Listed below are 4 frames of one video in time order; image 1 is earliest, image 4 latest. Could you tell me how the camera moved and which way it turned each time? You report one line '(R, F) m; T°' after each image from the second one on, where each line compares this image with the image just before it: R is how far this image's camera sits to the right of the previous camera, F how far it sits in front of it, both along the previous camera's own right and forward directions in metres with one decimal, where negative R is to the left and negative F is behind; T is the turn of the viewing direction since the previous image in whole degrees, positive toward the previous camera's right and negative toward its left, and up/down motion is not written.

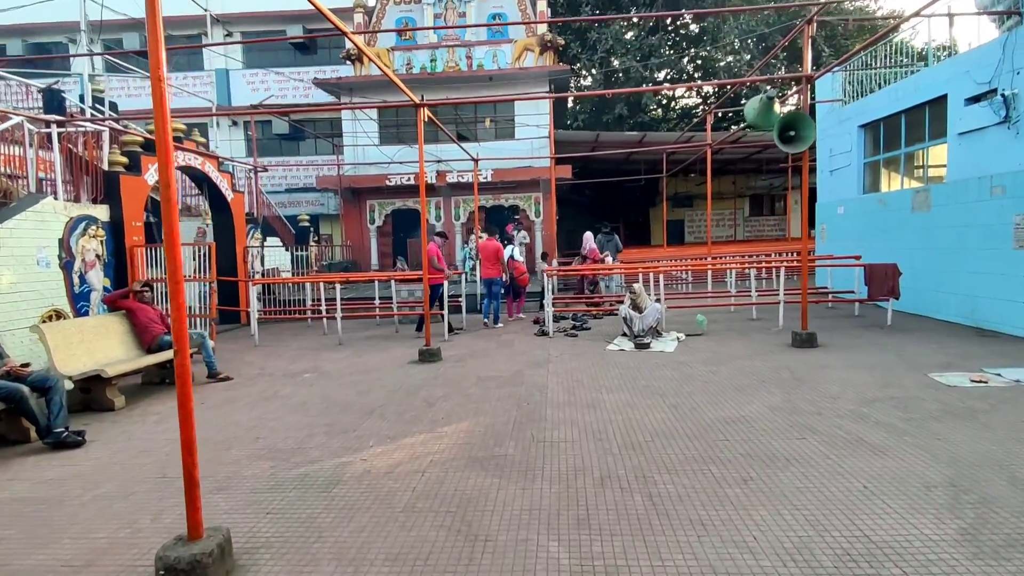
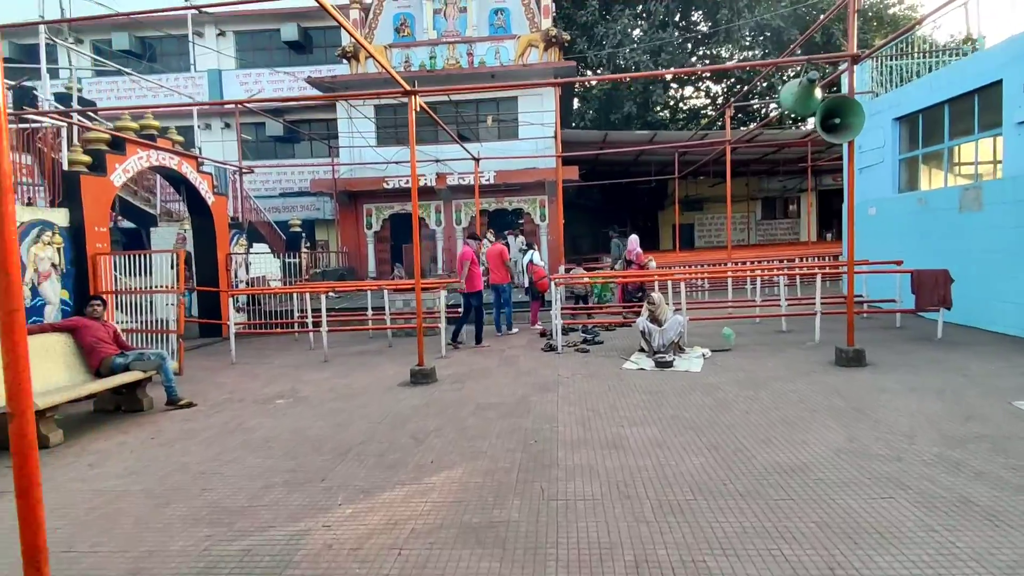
(0.0, +1.0) m; 0°
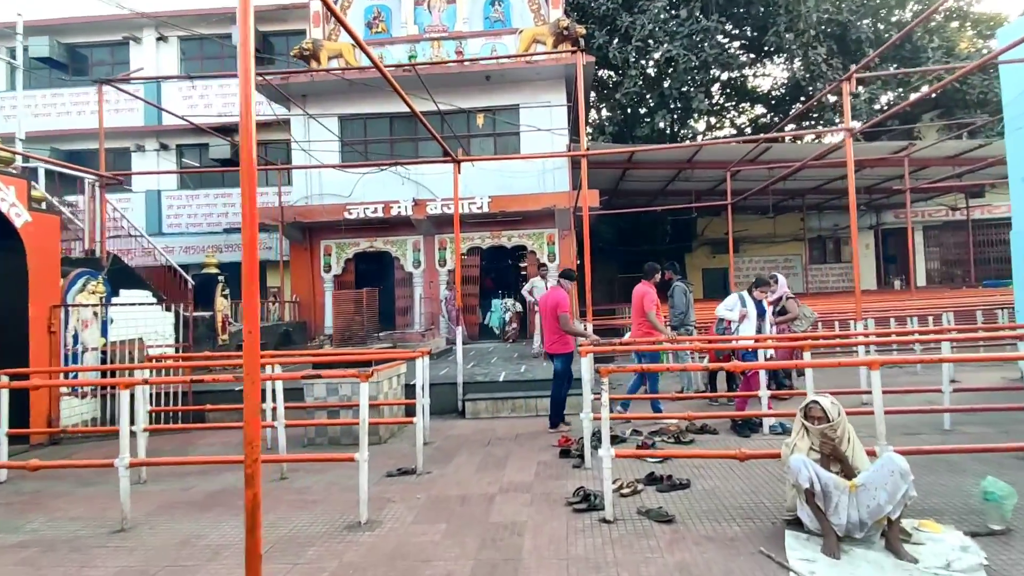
(0.0, +4.4) m; 0°
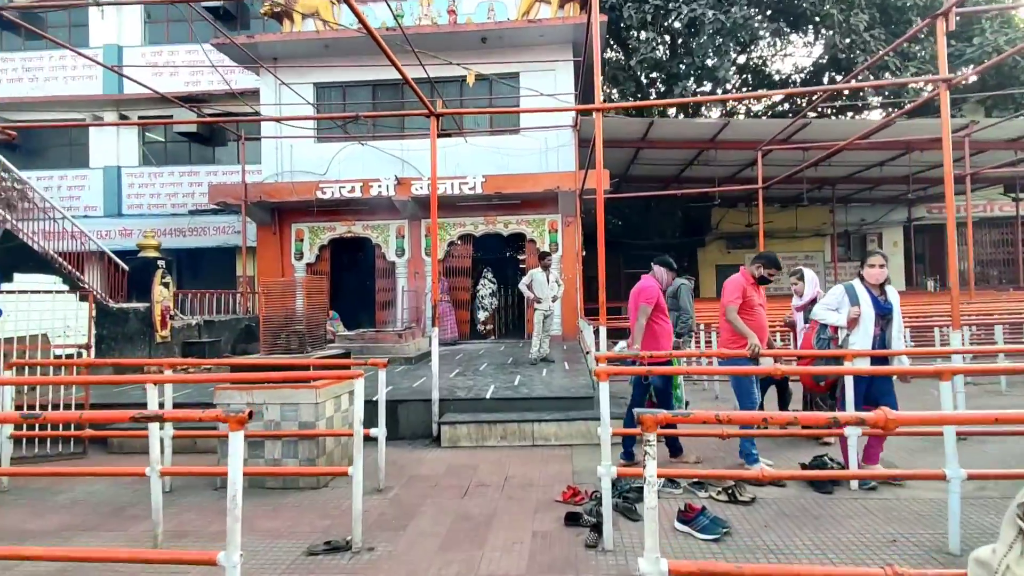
(+0.1, +1.7) m; 0°
